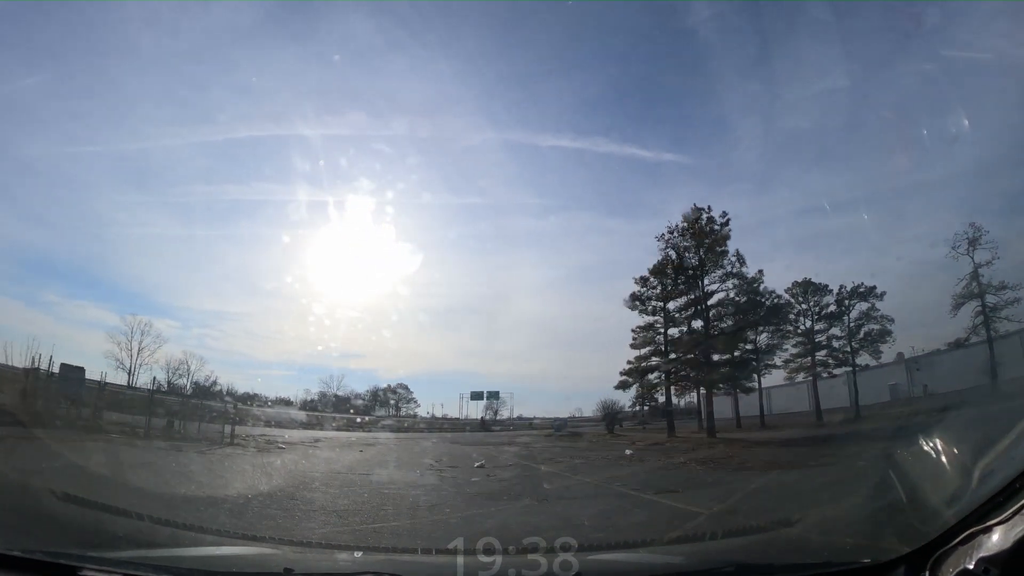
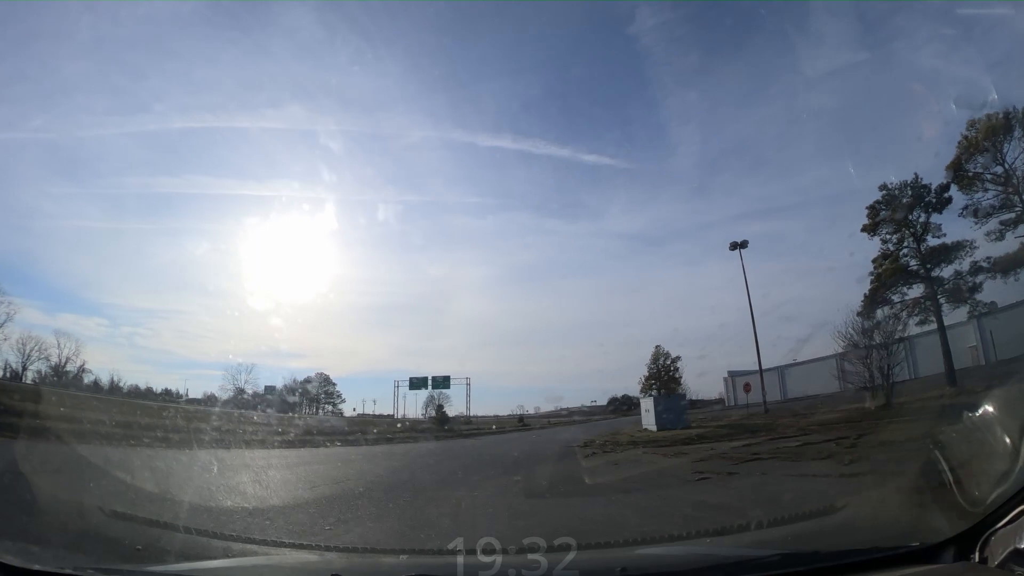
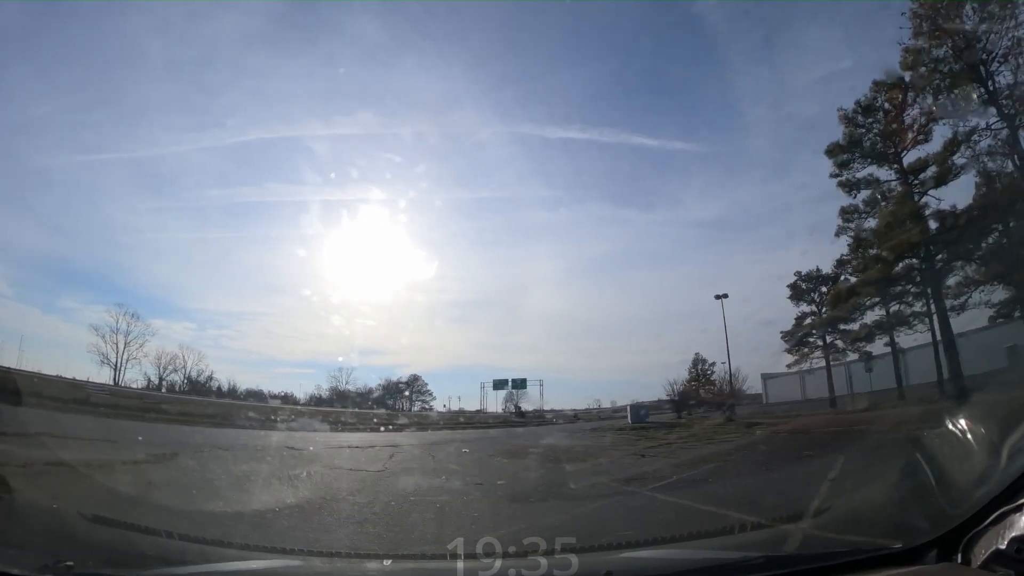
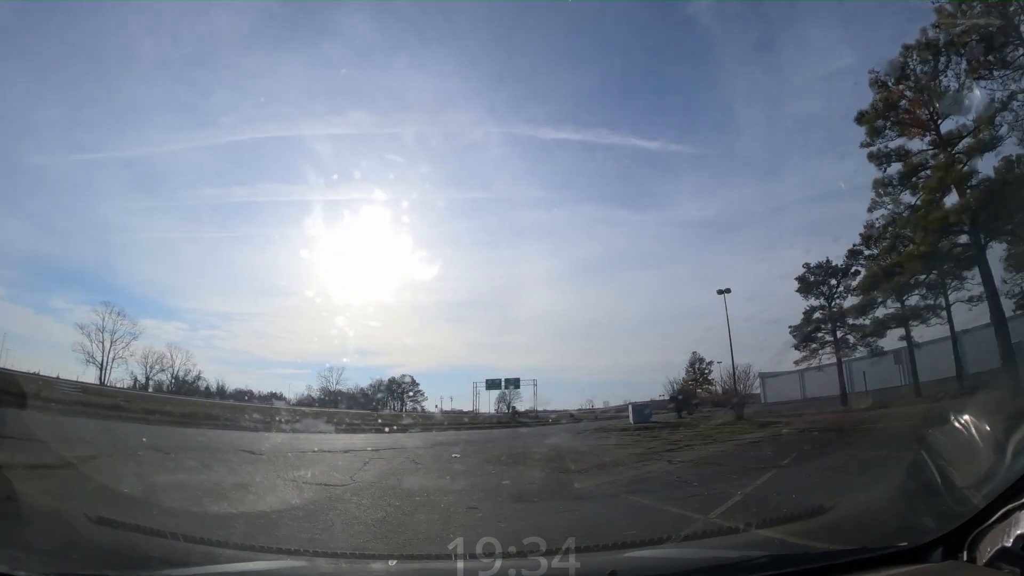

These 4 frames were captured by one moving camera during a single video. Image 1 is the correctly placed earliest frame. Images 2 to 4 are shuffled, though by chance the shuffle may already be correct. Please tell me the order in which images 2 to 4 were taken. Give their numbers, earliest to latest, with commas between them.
3, 4, 2
